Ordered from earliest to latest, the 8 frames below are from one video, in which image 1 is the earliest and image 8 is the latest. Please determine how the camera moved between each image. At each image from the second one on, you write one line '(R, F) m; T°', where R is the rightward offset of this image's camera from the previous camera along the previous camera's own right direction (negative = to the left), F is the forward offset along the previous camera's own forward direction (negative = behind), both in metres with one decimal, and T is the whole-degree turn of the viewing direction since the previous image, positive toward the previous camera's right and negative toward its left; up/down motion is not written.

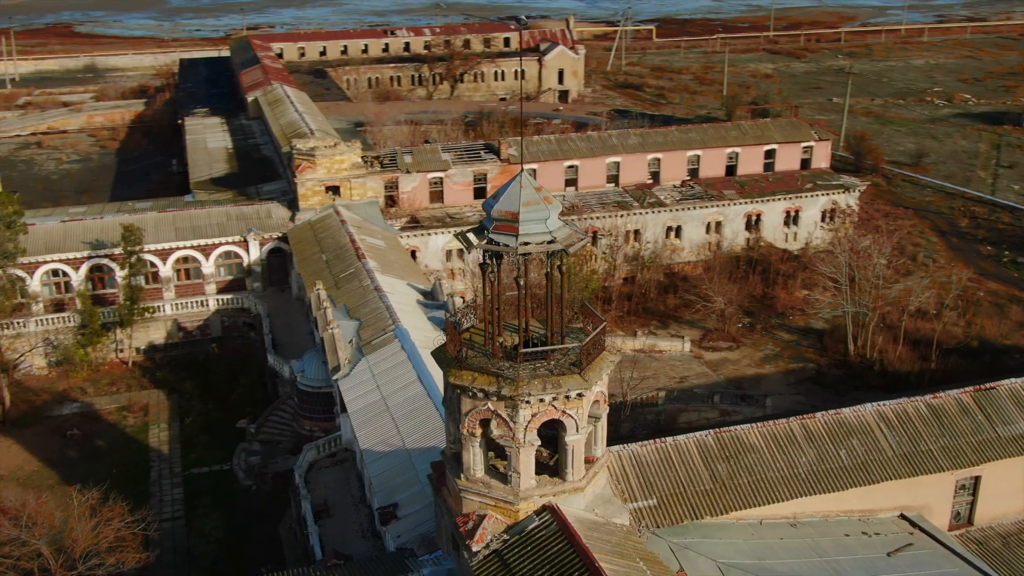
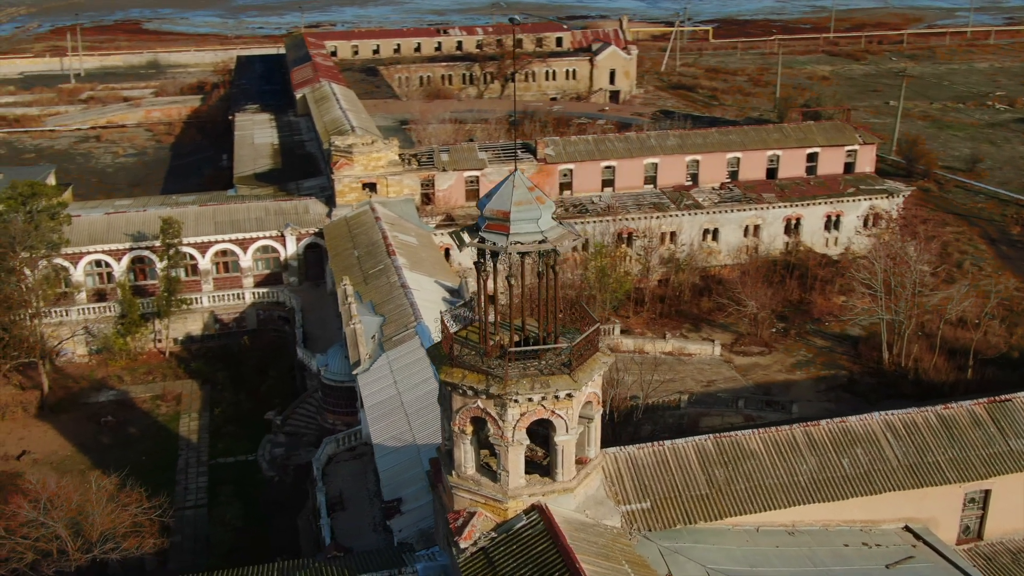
(+1.0, 0.0) m; -3°
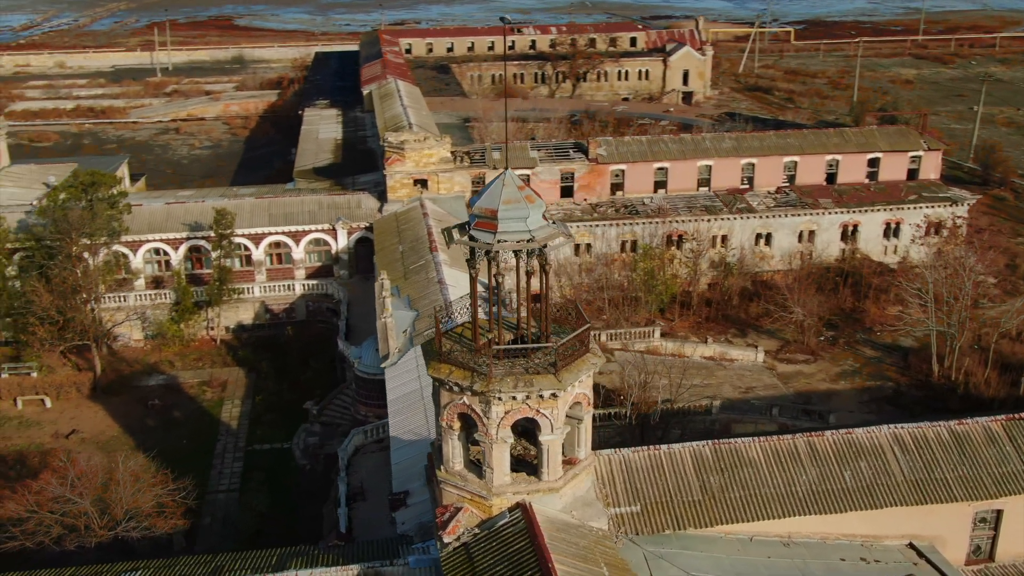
(+1.4, 0.0) m; -5°
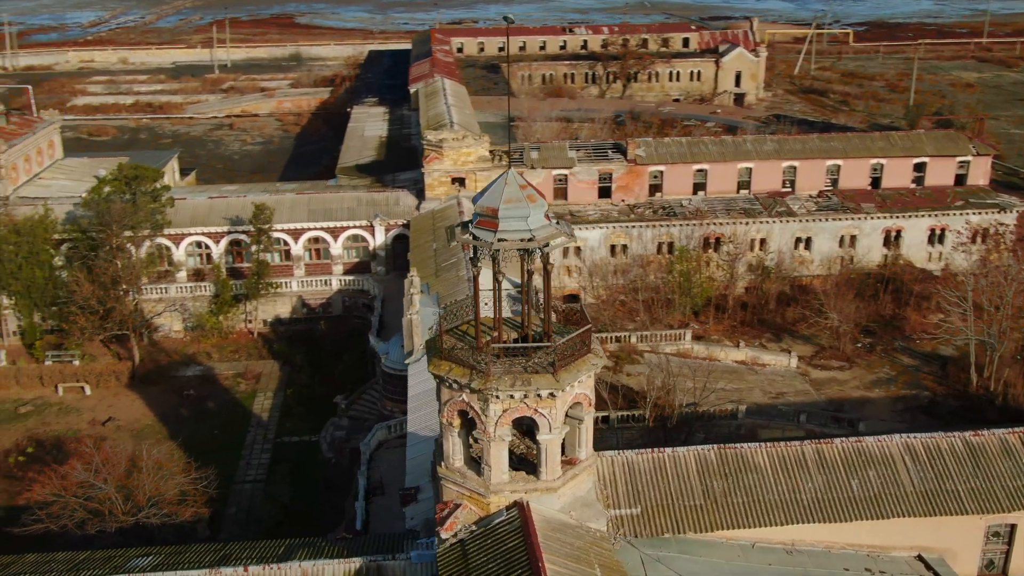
(+0.8, 0.0) m; -3°
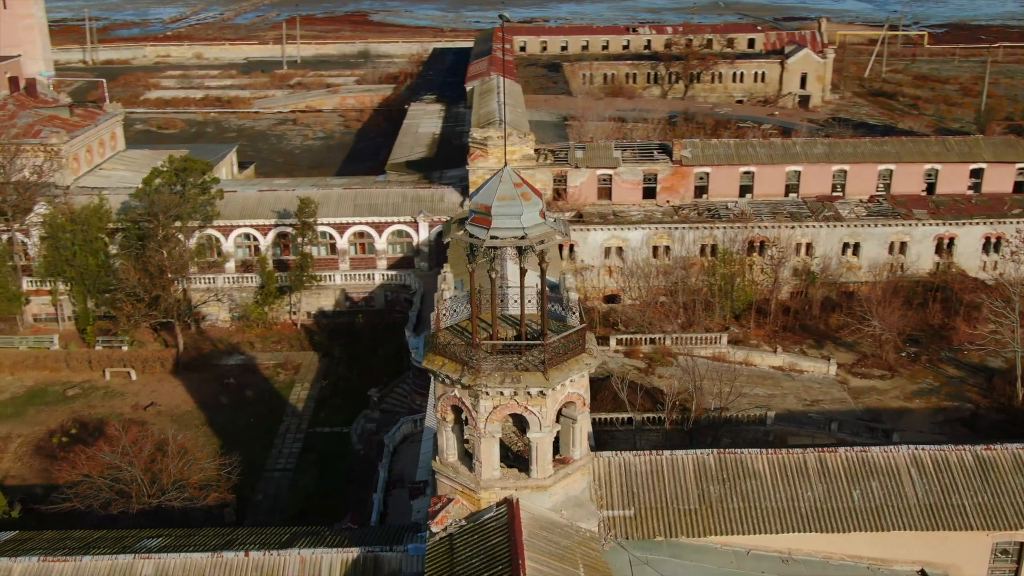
(+1.1, 0.0) m; -4°
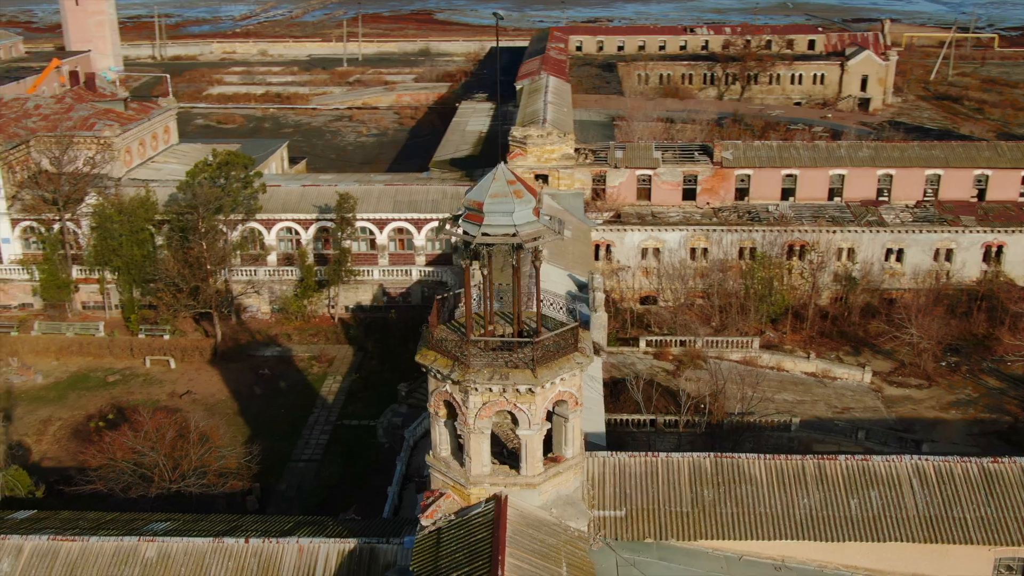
(+1.1, 0.0) m; -4°
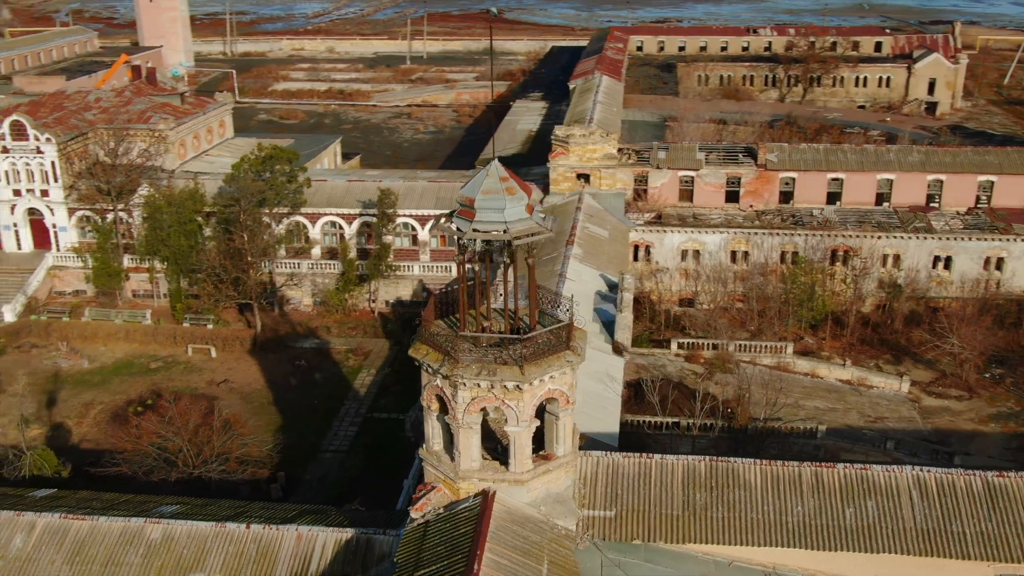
(+1.1, 0.0) m; -4°
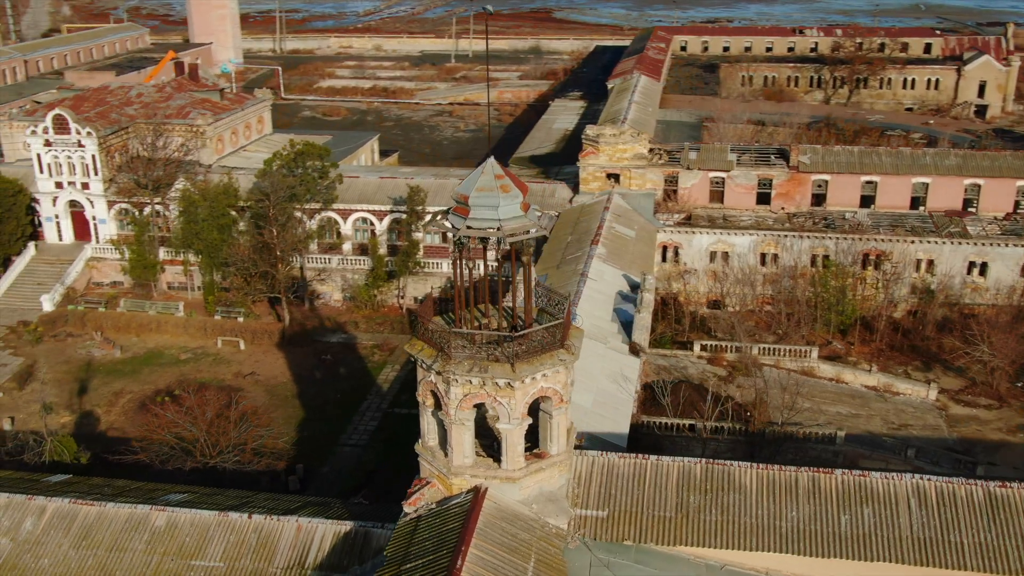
(+0.8, 0.0) m; -3°
